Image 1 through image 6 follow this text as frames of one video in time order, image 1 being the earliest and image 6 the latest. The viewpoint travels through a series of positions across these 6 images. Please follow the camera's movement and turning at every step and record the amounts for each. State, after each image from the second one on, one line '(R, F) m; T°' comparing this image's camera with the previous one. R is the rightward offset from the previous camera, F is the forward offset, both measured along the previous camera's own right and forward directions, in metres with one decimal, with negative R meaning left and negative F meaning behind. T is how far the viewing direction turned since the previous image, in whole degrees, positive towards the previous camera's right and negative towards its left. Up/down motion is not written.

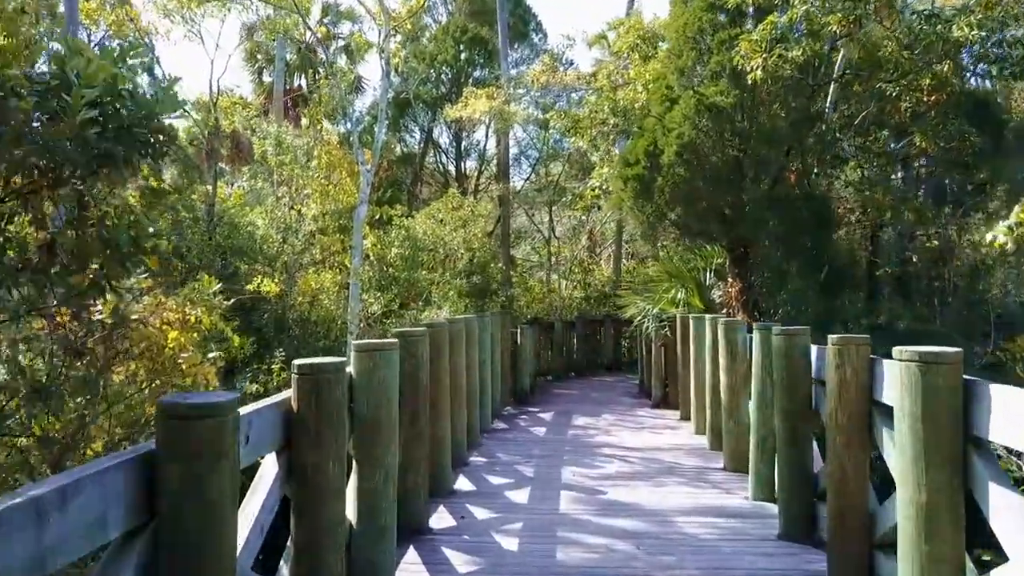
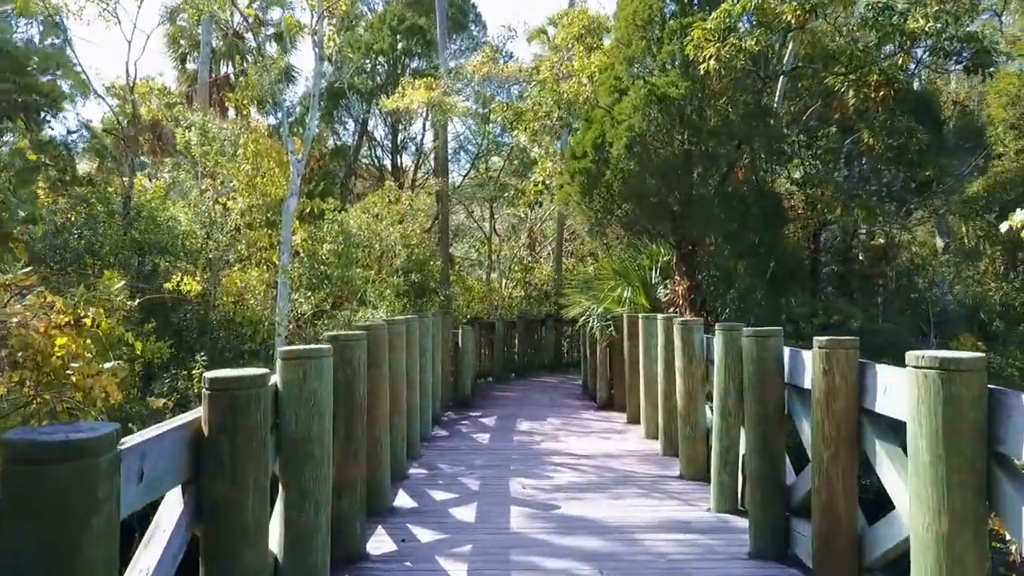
(-0.1, +0.4) m; +5°
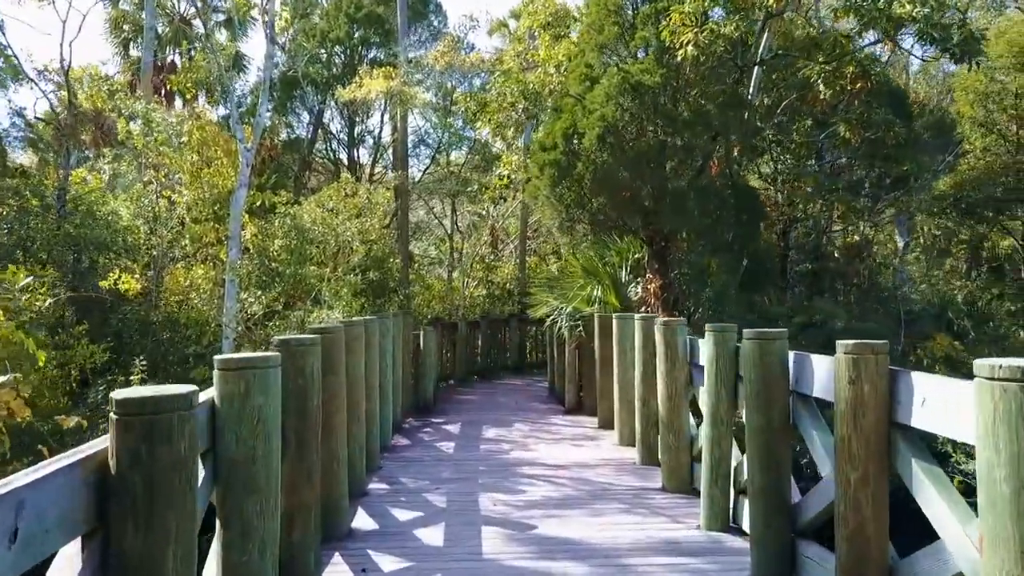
(-0.1, +0.5) m; +3°
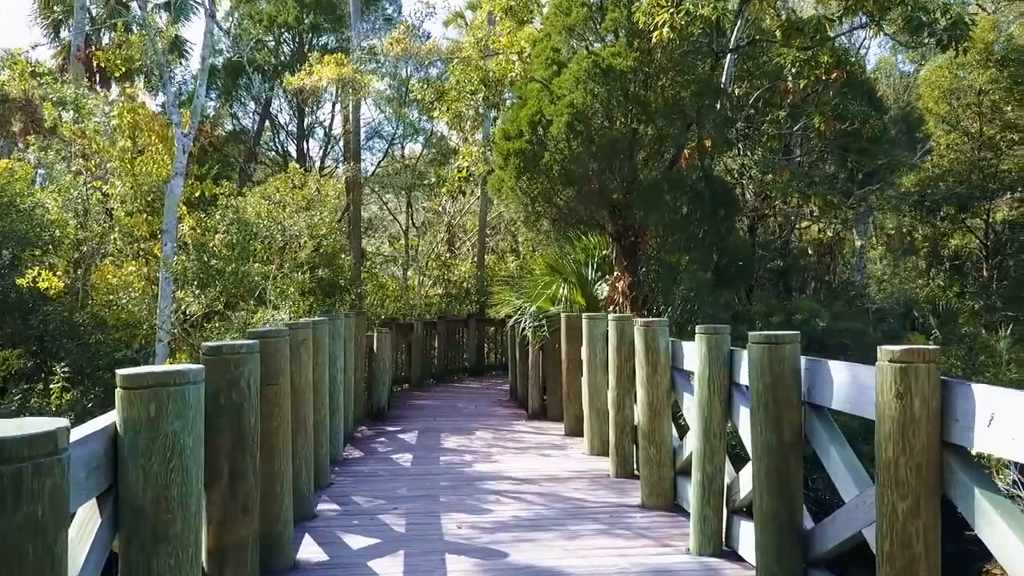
(-0.1, +0.5) m; +3°
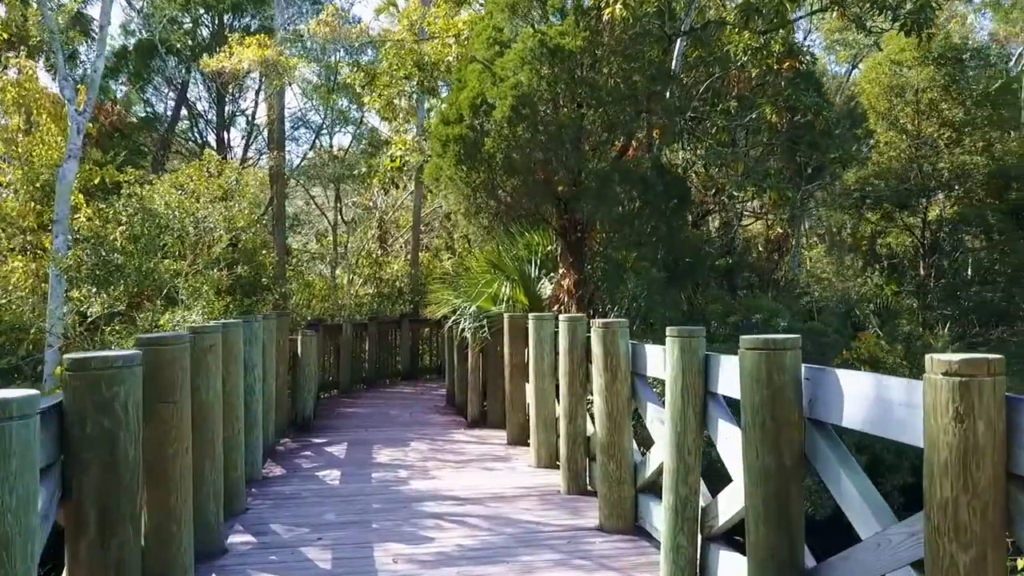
(-0.1, +0.6) m; +5°
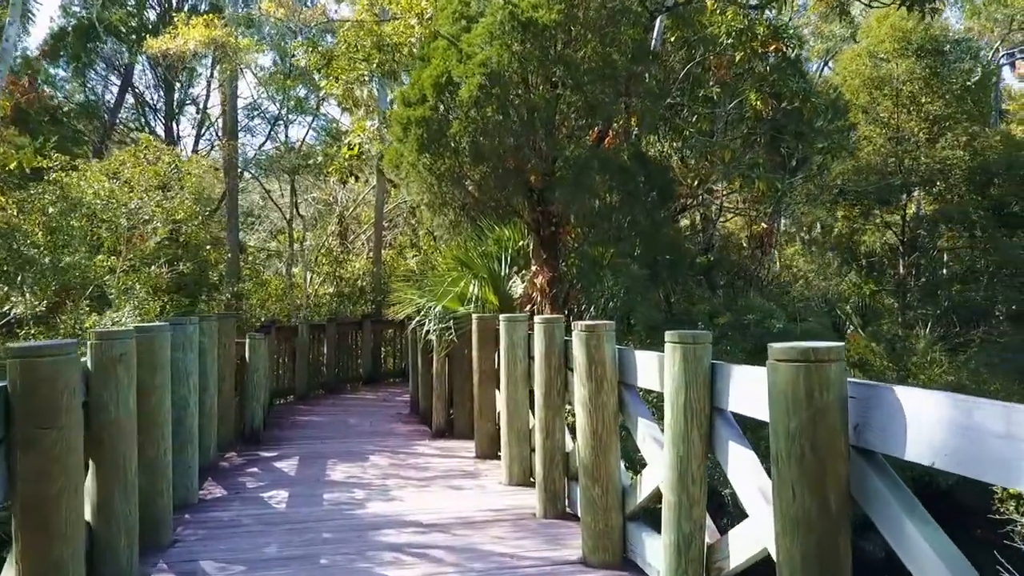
(0.0, +0.6) m; +2°
